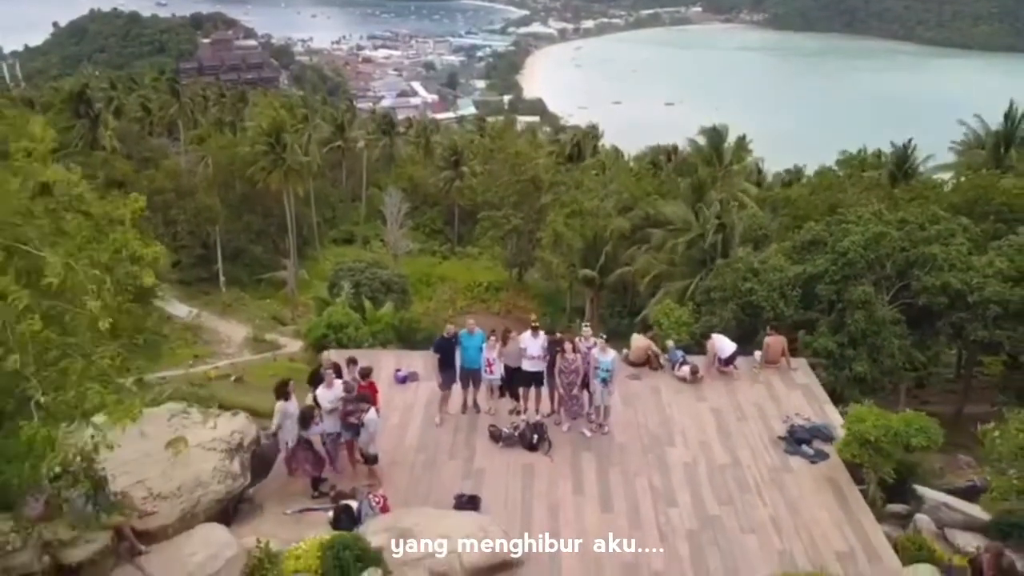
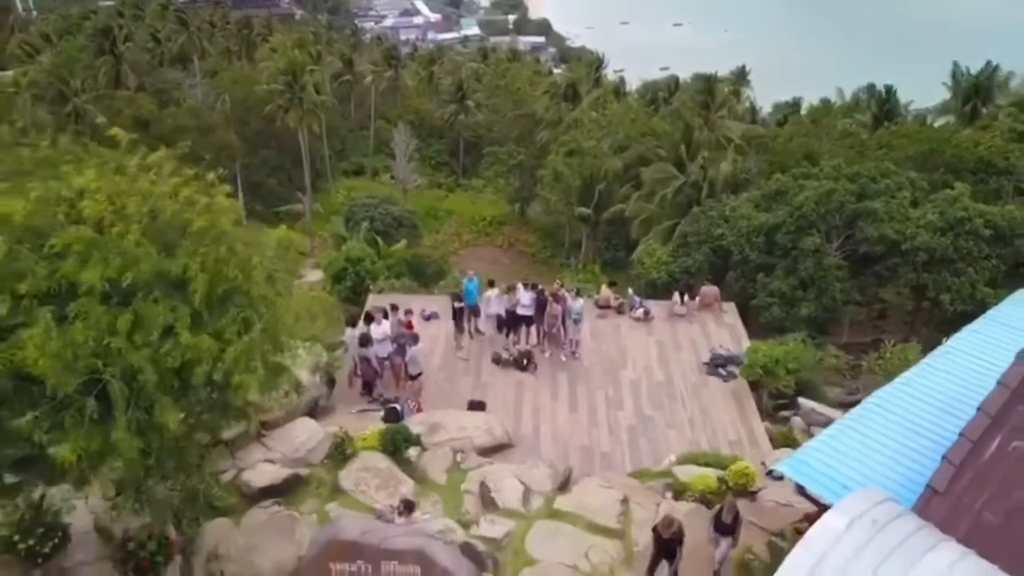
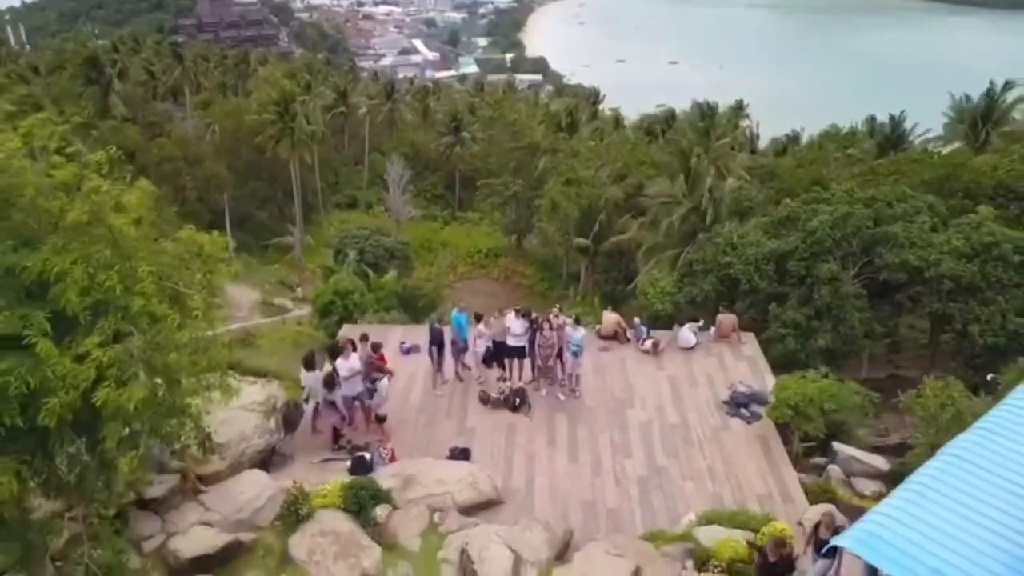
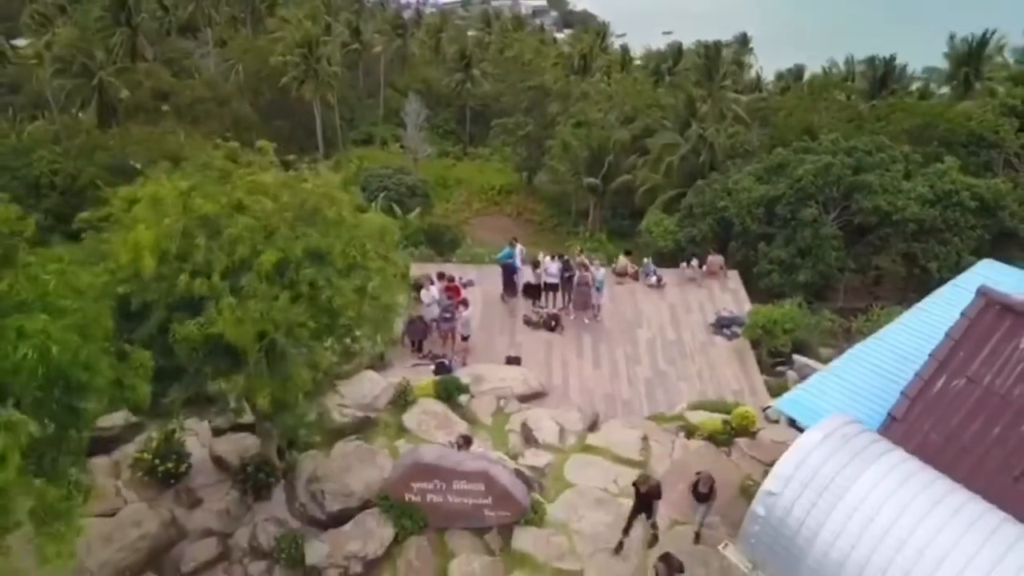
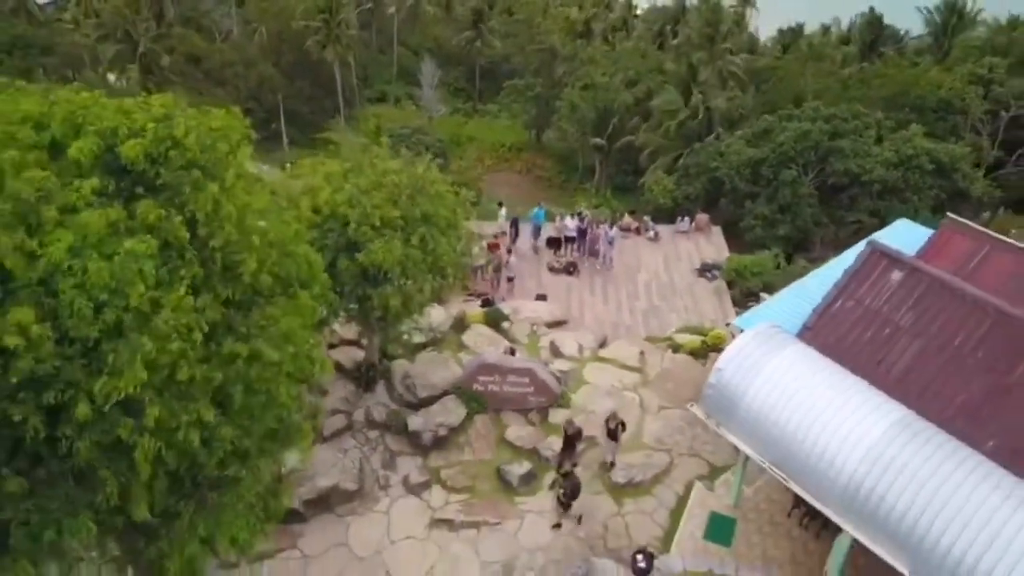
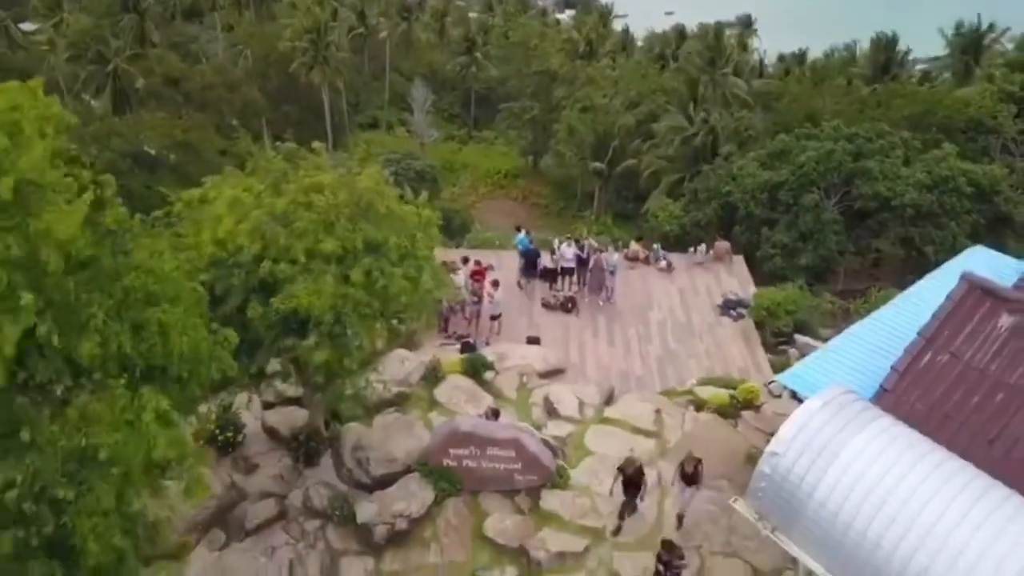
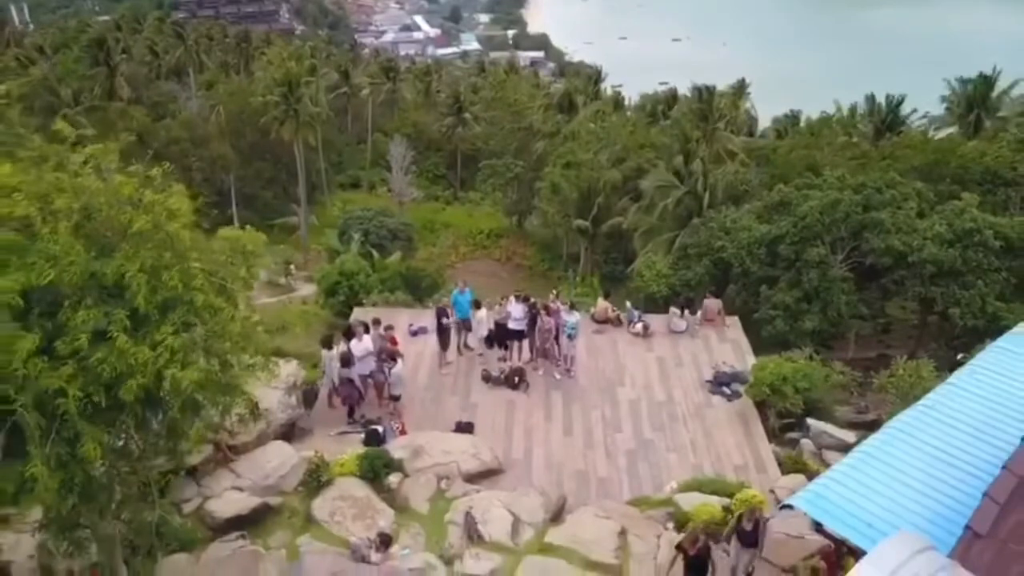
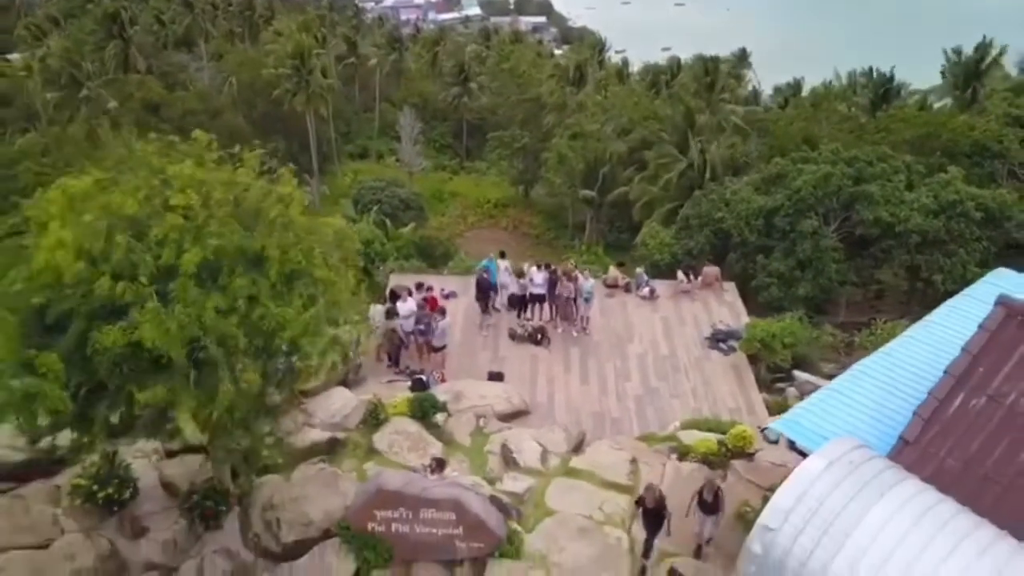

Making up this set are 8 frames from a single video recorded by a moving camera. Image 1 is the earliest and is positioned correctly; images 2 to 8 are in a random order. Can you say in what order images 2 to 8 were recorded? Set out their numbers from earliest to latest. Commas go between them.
3, 7, 2, 8, 4, 6, 5
